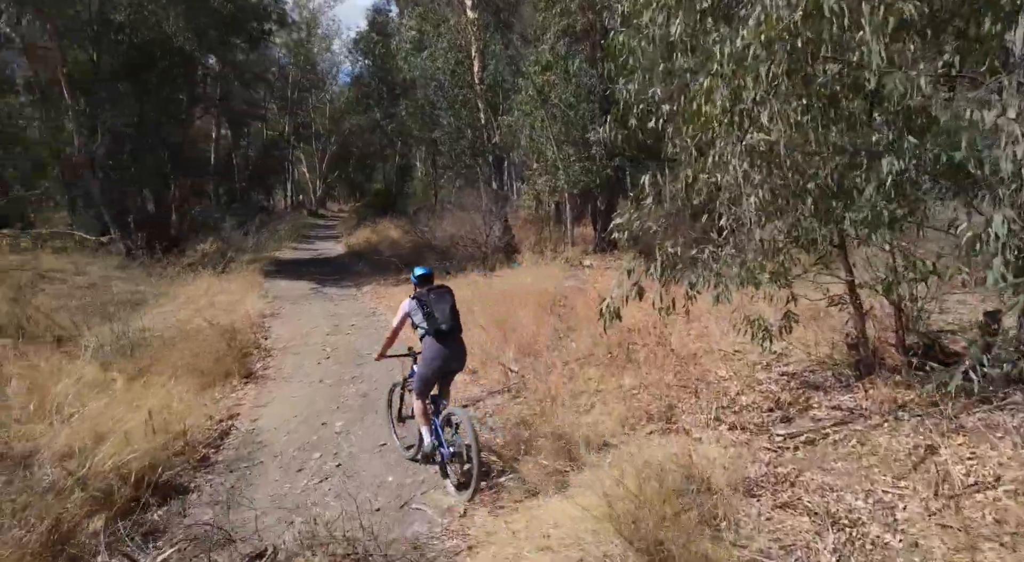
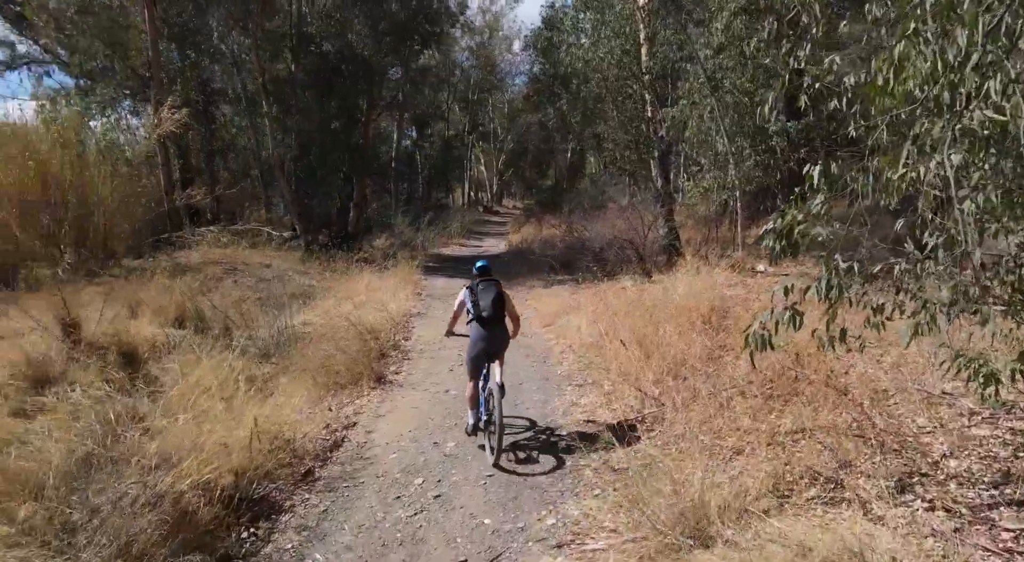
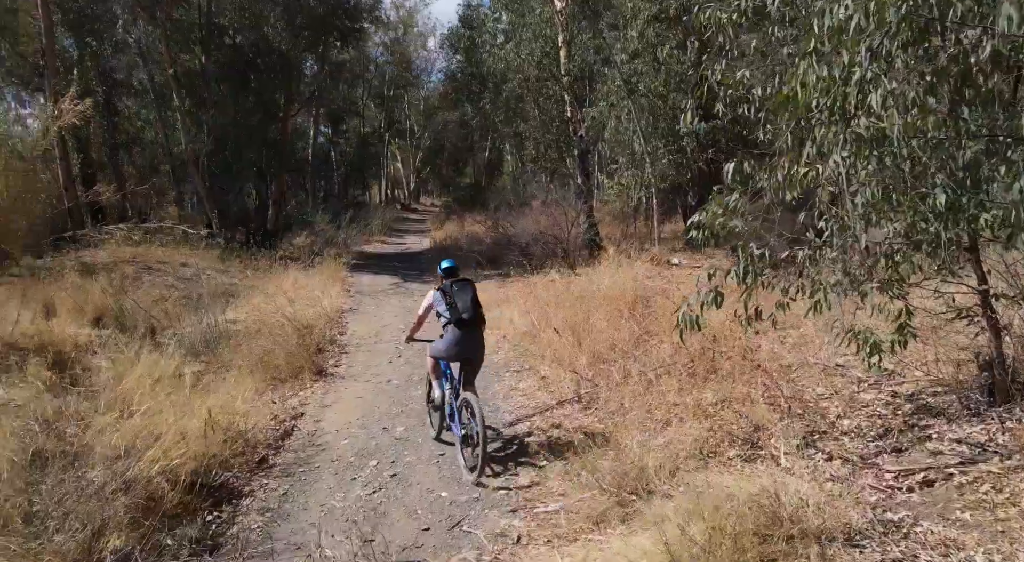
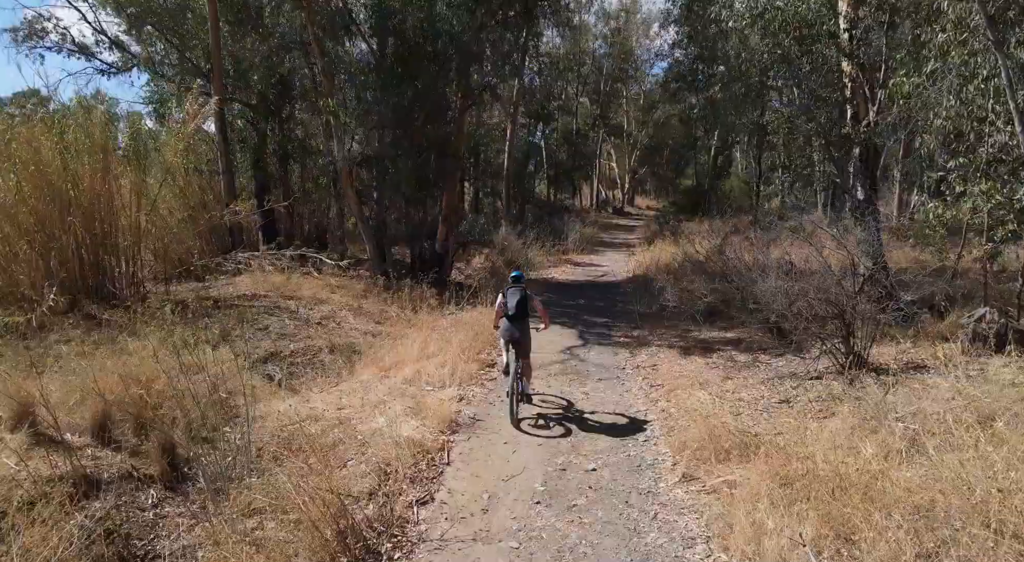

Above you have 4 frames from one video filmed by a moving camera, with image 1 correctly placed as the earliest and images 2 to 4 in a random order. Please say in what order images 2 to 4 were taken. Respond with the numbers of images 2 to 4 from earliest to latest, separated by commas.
3, 2, 4
